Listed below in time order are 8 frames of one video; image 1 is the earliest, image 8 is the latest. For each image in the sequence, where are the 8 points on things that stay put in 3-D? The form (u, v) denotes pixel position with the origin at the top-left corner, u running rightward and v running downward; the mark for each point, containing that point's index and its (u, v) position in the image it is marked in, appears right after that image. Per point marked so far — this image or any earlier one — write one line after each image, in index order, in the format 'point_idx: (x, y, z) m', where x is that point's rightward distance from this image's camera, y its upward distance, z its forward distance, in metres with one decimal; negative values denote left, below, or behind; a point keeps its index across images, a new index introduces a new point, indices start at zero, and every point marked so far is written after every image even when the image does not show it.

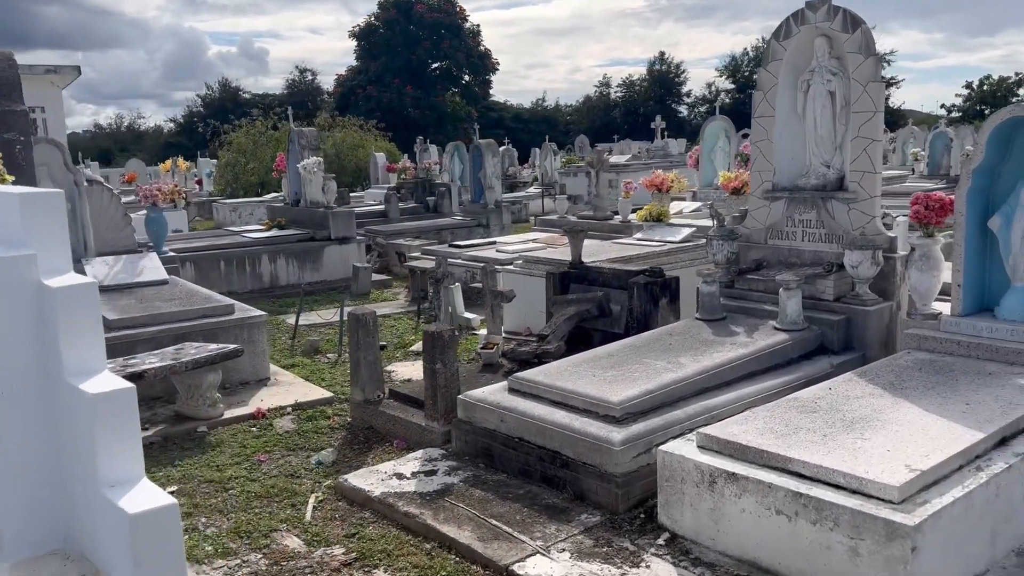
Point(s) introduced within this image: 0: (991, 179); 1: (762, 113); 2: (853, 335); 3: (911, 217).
0: (+3.2, +0.7, +5.5) m
1: (+2.1, +1.4, +6.9) m
2: (+2.5, -0.3, +6.1) m
3: (+2.7, +0.5, +5.6) m
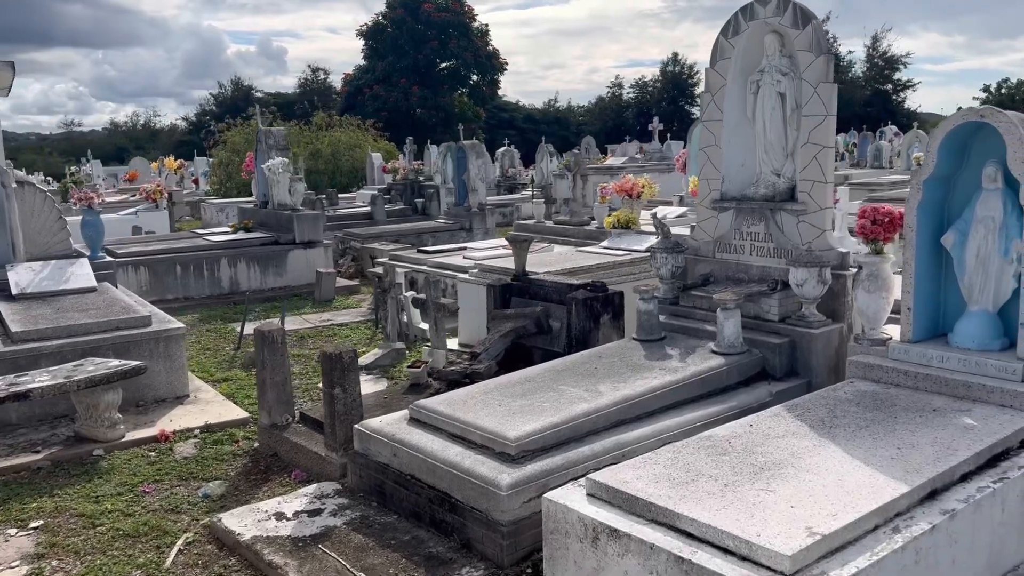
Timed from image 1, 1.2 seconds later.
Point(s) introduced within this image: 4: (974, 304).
0: (+2.6, +0.6, +5.0) m
1: (+1.5, +1.3, +6.4) m
2: (+1.9, -0.5, +5.6) m
3: (+2.1, +0.3, +5.1) m
4: (+2.7, -0.1, +4.8) m
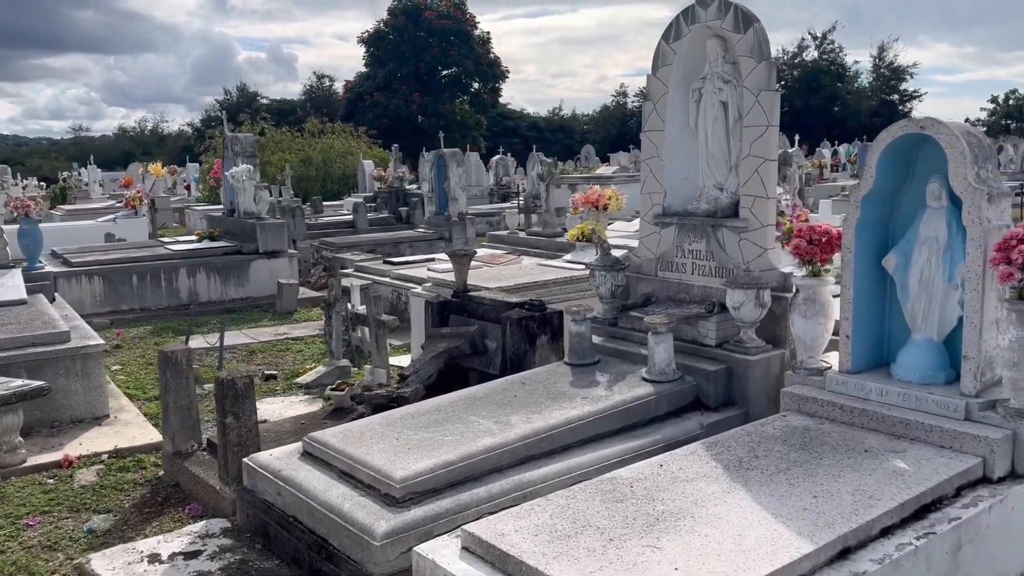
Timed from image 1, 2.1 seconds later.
0: (+2.1, +0.4, +4.6) m
1: (+1.0, +1.2, +6.0) m
2: (+1.4, -0.6, +5.2) m
3: (+1.6, +0.2, +4.7) m
4: (+2.2, -0.2, +4.4) m
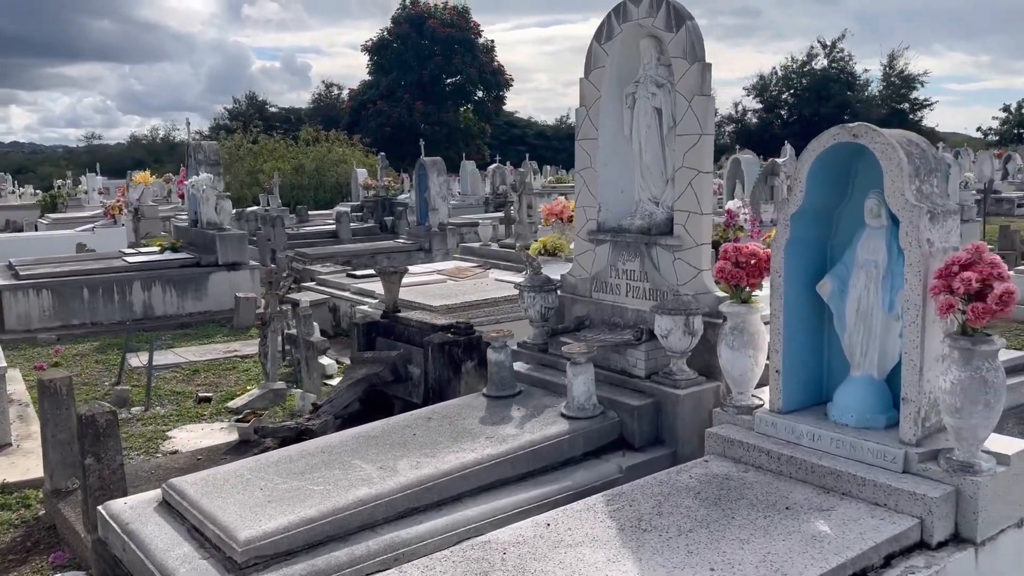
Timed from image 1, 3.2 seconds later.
0: (+1.5, +0.3, +4.1) m
1: (+0.5, +1.0, +5.5) m
2: (+0.8, -0.8, +4.6) m
3: (+1.0, +0.1, +4.2) m
4: (+1.6, -0.4, +3.9) m
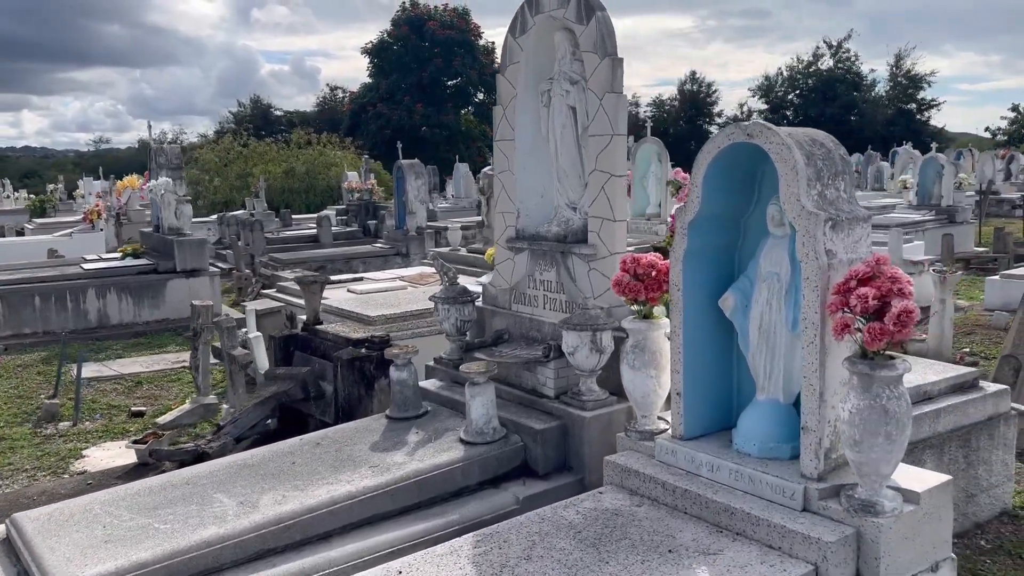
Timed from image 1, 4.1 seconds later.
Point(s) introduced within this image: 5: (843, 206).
0: (+1.0, +0.2, +3.7) m
1: (-0.1, +0.9, +5.1) m
2: (+0.3, -0.8, +4.3) m
3: (+0.5, 0.0, +3.8) m
4: (+1.1, -0.4, +3.5) m
5: (+1.3, +0.3, +3.3) m
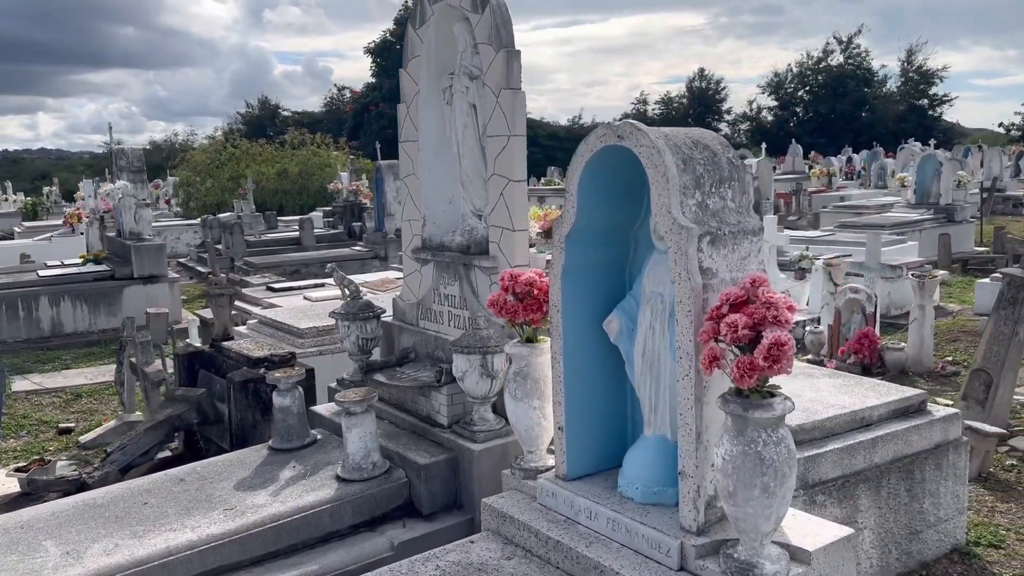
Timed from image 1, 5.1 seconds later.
0: (+0.4, +0.2, +3.3) m
1: (-0.6, +0.9, +4.7) m
2: (-0.2, -0.9, +3.9) m
3: (-0.1, -0.1, +3.4) m
4: (+0.5, -0.5, +3.1) m
5: (+0.7, +0.2, +2.8) m
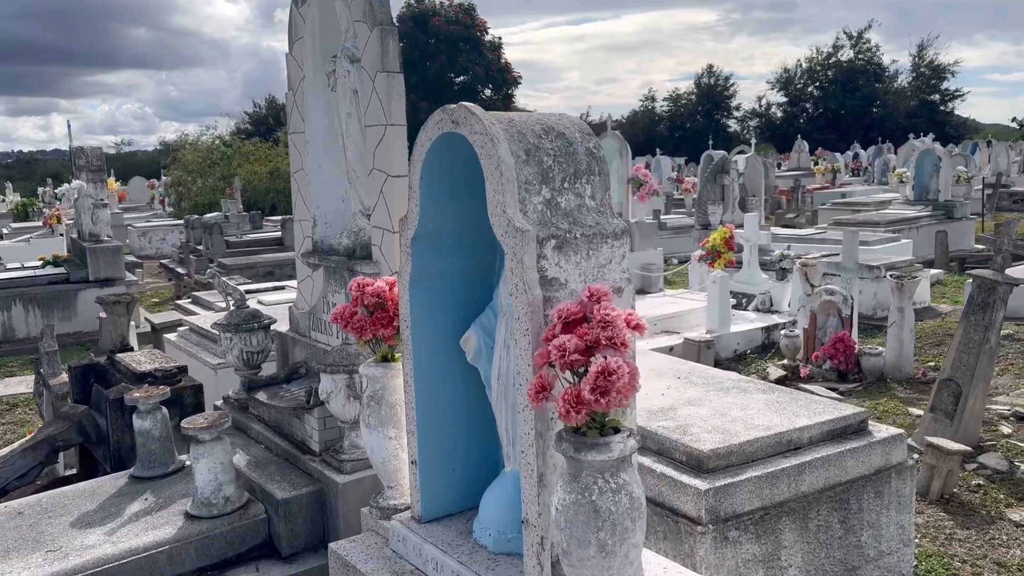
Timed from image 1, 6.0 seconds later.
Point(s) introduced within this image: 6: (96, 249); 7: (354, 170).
0: (-0.1, +0.1, +2.8) m
1: (-1.1, +0.8, +4.3) m
2: (-0.8, -1.0, +3.4) m
3: (-0.6, -0.1, +2.9) m
4: (0.0, -0.6, +2.7) m
5: (+0.2, +0.2, +2.4) m
6: (-5.5, +0.5, +11.0) m
7: (-0.7, +0.6, +3.9) m
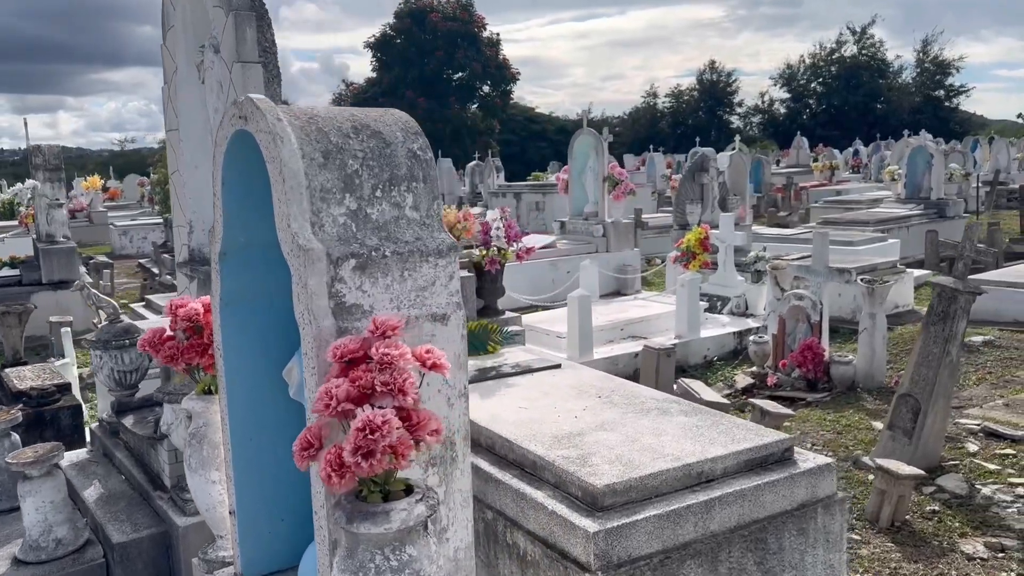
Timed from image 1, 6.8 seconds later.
0: (-0.6, +0.1, +2.5) m
1: (-1.6, +0.8, +3.9) m
2: (-1.2, -1.0, +3.1) m
3: (-1.1, -0.2, +2.6) m
4: (-0.5, -0.6, +2.3) m
5: (-0.3, +0.1, +2.0) m
6: (-6.0, +0.5, +10.7) m
7: (-1.2, +0.5, +3.5) m
